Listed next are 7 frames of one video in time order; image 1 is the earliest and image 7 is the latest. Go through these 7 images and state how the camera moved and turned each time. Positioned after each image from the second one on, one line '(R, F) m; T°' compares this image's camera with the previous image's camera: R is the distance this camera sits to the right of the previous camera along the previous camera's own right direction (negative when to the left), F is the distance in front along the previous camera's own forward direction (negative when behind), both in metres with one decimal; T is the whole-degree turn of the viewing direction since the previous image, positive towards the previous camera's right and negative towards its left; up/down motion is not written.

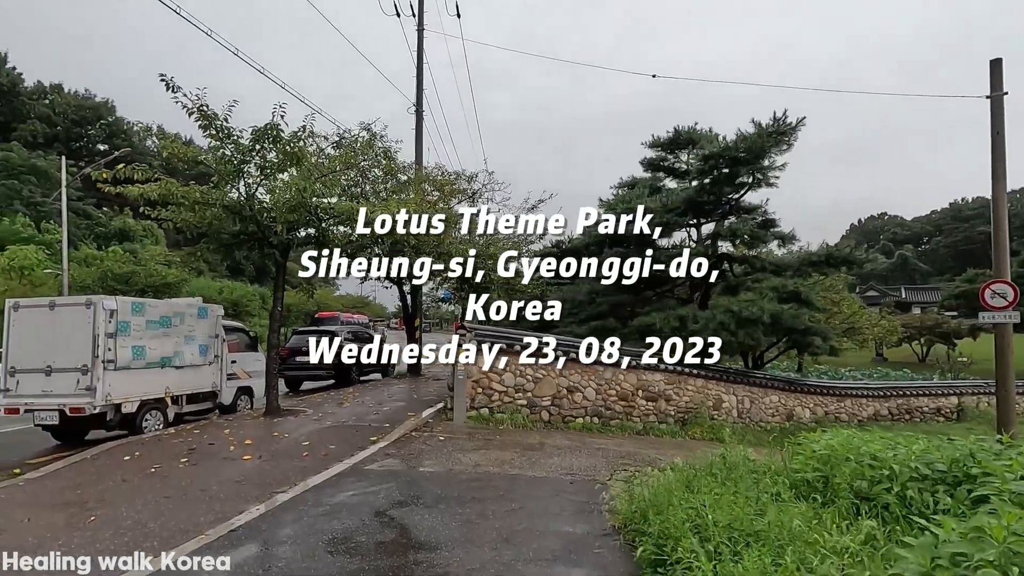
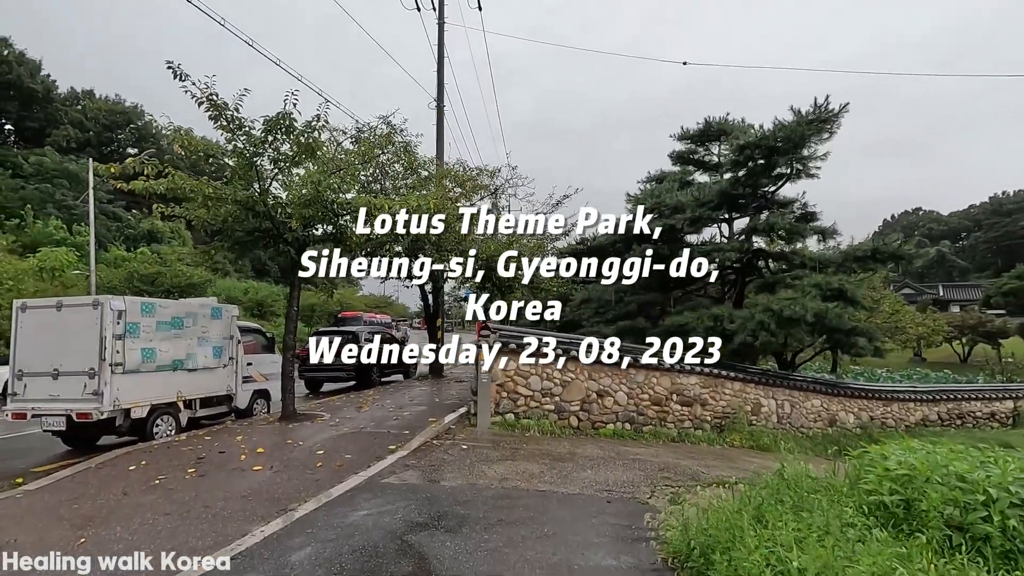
(-0.1, +0.5) m; -2°
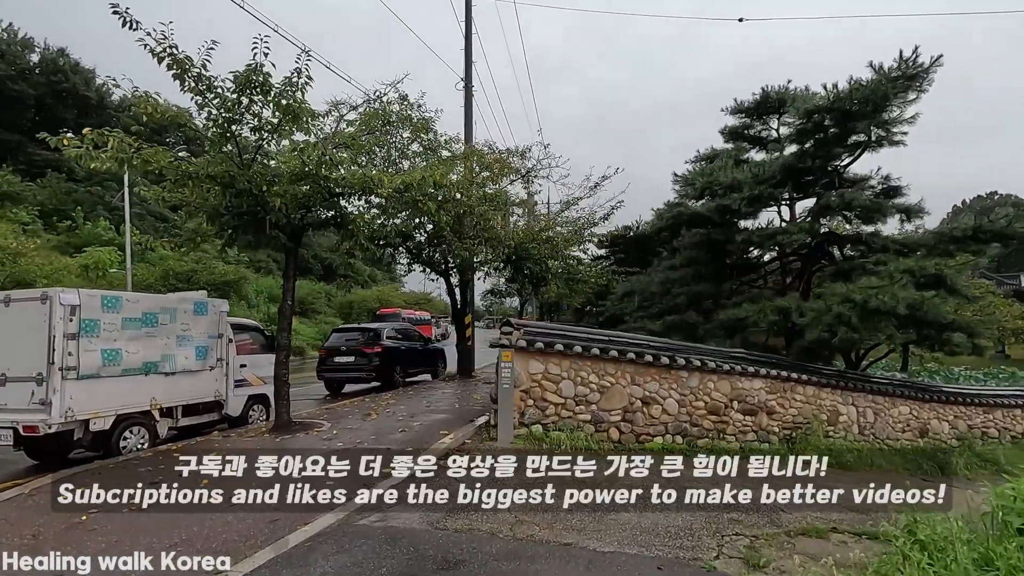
(+0.2, +1.5) m; -4°
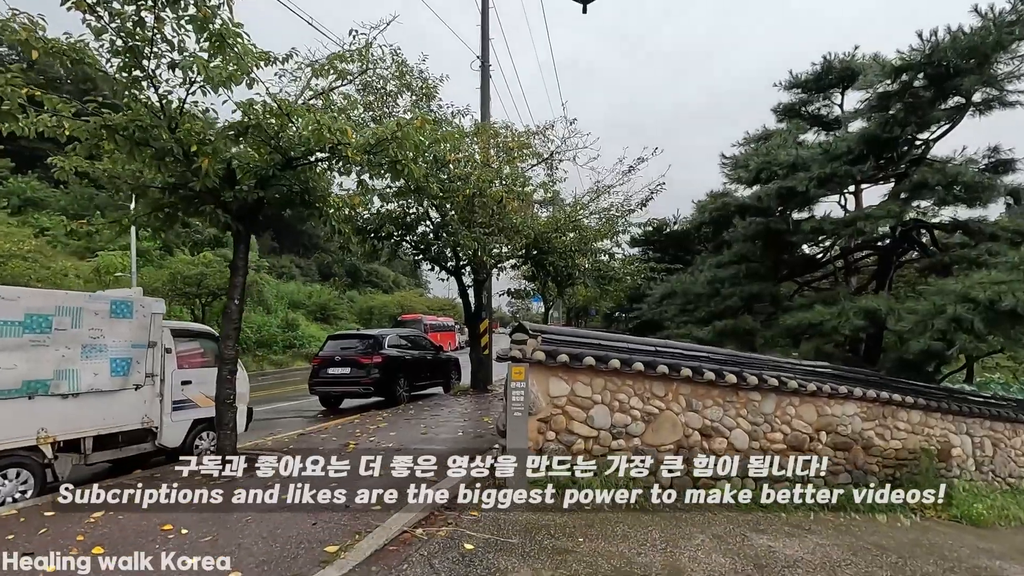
(+0.1, +2.0) m; -3°
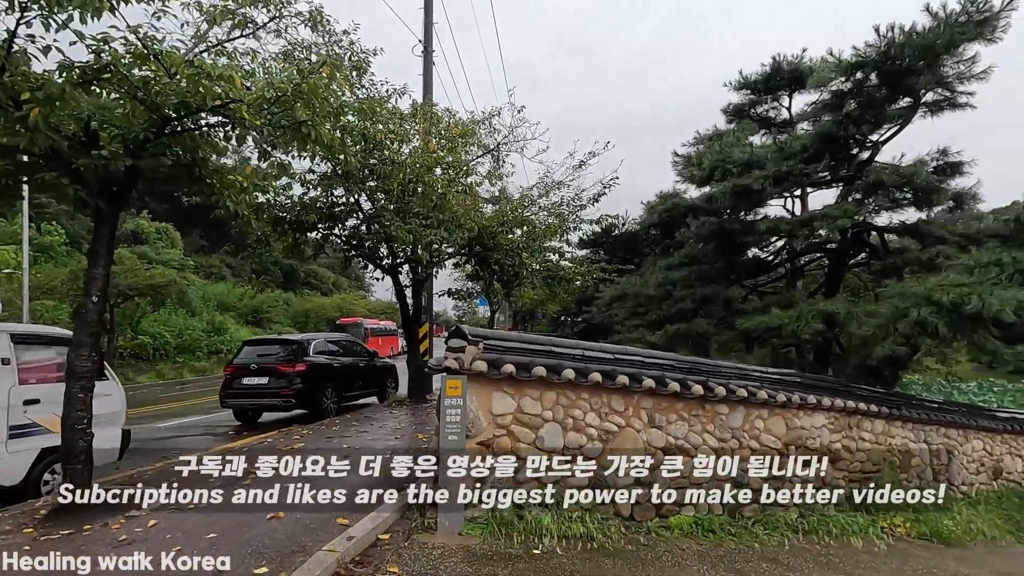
(+0.1, +0.8) m; +5°
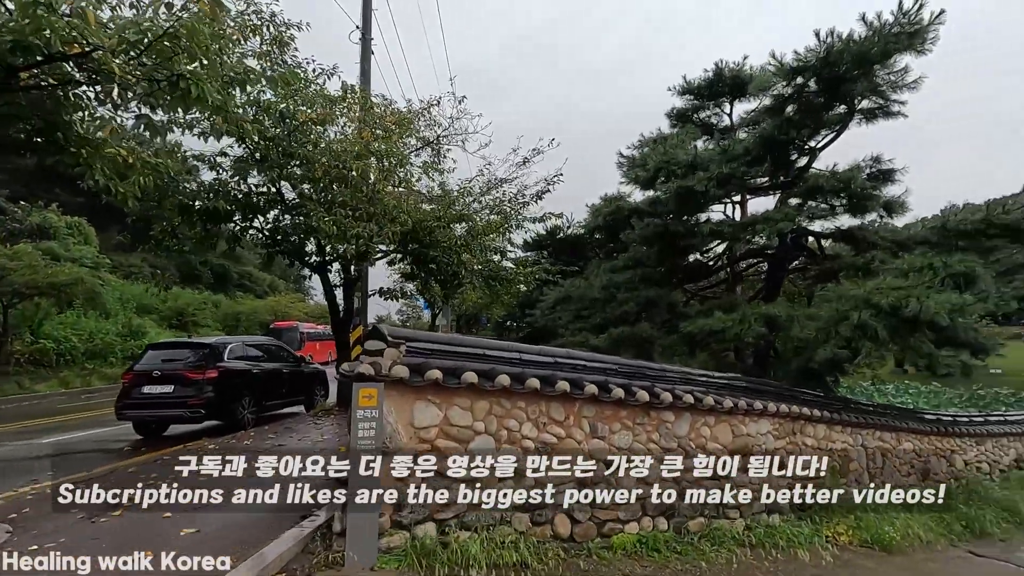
(+0.1, +0.5) m; +5°
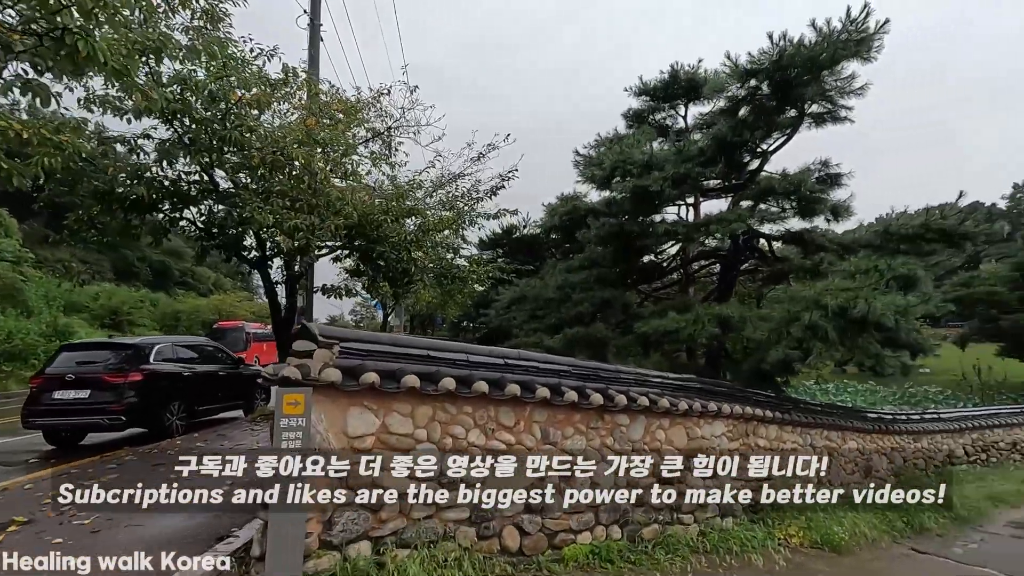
(0.0, +0.3) m; +4°
